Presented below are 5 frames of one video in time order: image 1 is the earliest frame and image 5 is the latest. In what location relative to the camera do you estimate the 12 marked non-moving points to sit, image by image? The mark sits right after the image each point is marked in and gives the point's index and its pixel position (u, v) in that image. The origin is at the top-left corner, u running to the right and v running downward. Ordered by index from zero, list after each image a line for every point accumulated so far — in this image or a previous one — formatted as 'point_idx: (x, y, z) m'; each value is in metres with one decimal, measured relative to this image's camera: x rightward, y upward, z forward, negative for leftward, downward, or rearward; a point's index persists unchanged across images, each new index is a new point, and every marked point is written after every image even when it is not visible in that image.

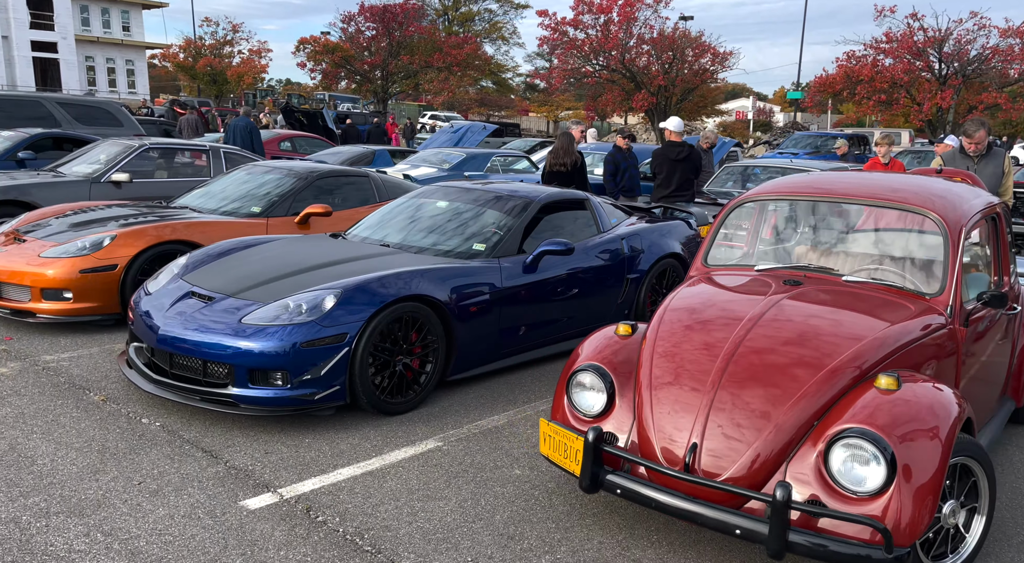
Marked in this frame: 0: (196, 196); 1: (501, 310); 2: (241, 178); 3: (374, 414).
0: (-2.9, +0.8, +7.0) m
1: (-0.1, -0.2, +4.4) m
2: (-2.6, +1.0, +7.2) m
3: (-0.7, -0.7, +3.8) m
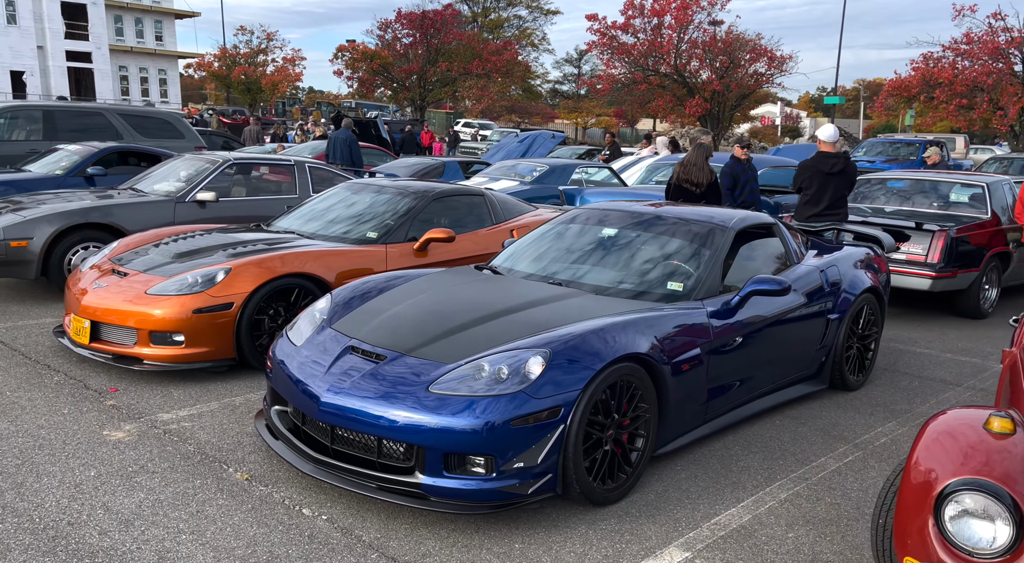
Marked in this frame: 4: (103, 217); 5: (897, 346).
0: (-1.8, +0.5, +6.4) m
1: (+0.9, -0.4, +3.6) m
2: (-1.5, +0.7, +6.5) m
3: (+0.3, -0.9, +3.1) m
4: (-3.7, +0.6, +6.9) m
5: (+2.9, -0.5, +5.7) m
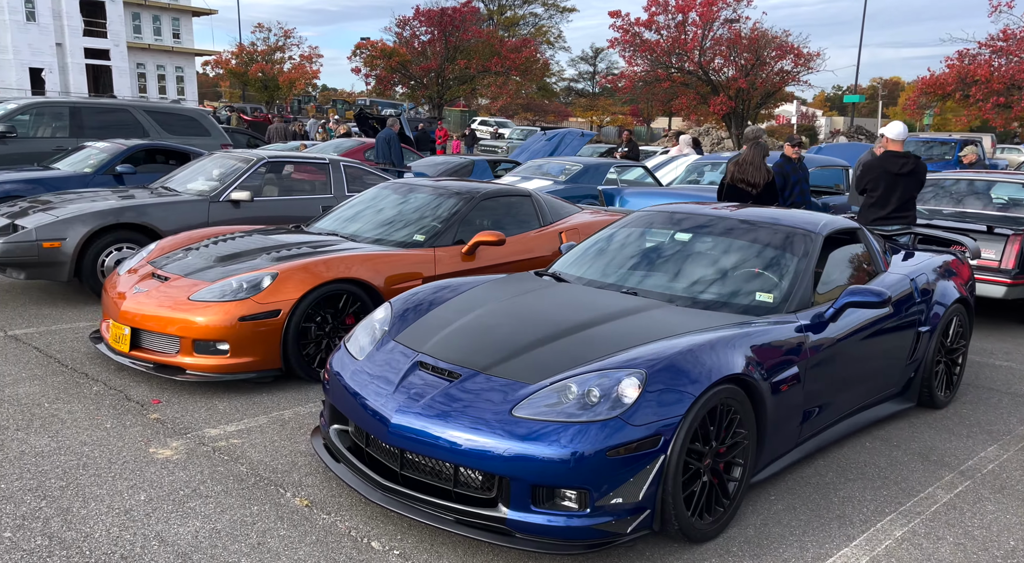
0: (-1.4, +0.5, +6.1) m
1: (+1.3, -0.5, +3.4) m
2: (-1.1, +0.7, +6.3) m
3: (+0.6, -1.0, +2.8) m
4: (-3.3, +0.6, +6.7) m
5: (+3.2, -0.5, +5.4) m
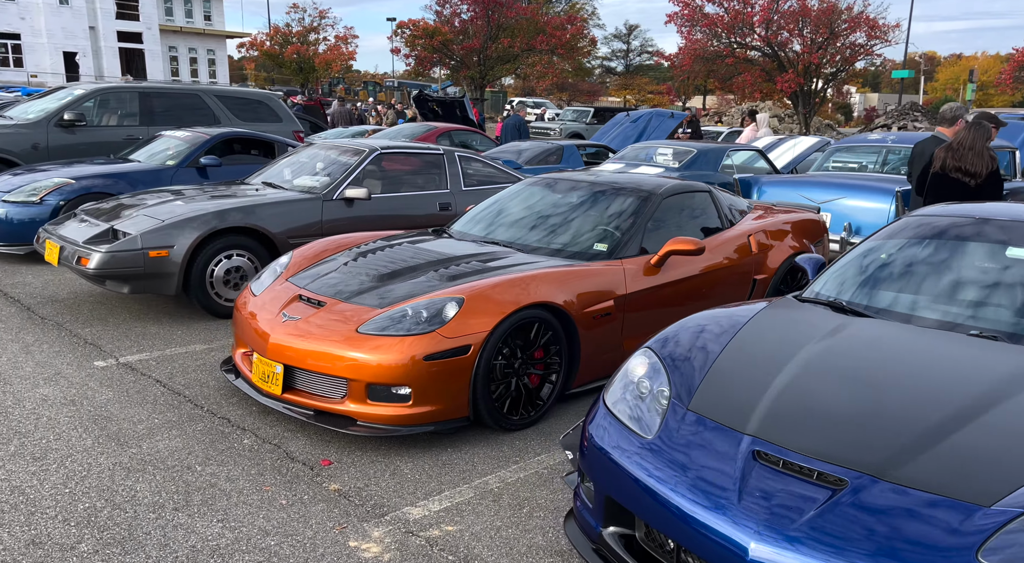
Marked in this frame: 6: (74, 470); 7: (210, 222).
0: (-0.2, +0.4, +5.2) m
1: (+2.4, -0.6, +2.4) m
2: (+0.1, +0.6, +5.4) m
3: (+1.7, -1.1, +1.9) m
4: (-2.0, +0.5, +5.9) m
5: (+4.4, -0.6, +4.3) m
6: (-1.9, -0.8, +3.3) m
7: (-2.3, +0.5, +5.7) m
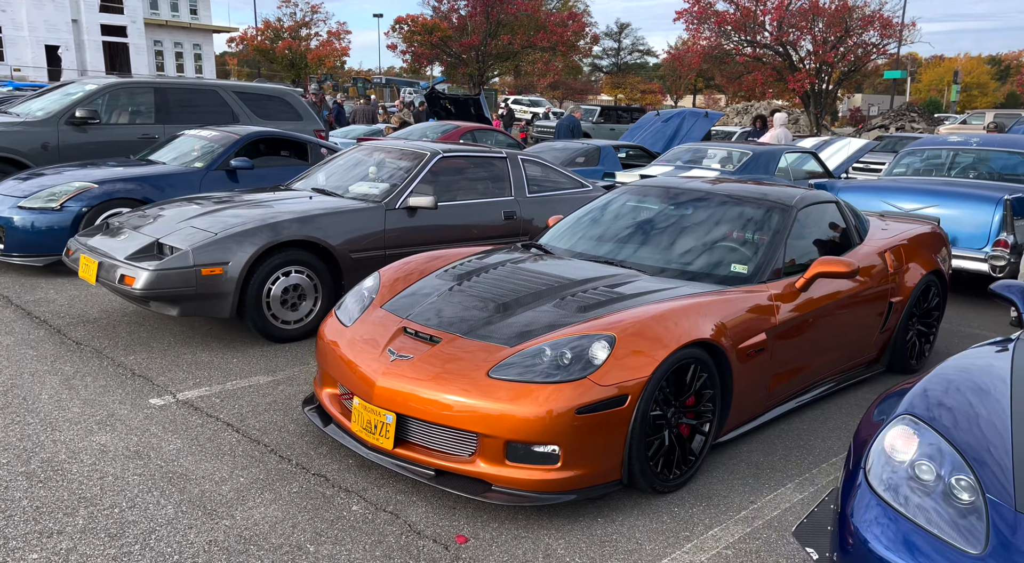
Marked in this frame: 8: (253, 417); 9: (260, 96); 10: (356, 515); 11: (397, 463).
0: (+0.4, +0.3, +4.7) m
1: (+3.0, -0.8, +1.9) m
2: (+0.8, +0.5, +4.8) m
3: (+2.4, -1.3, +1.4) m
4: (-1.4, +0.4, +5.3) m
5: (+5.0, -0.8, +3.8) m
6: (-1.2, -1.0, +2.7) m
7: (-1.6, +0.3, +5.1) m
8: (-1.4, -0.7, +4.0) m
9: (-3.8, +2.8, +11.5) m
10: (-0.6, -0.9, +3.0) m
11: (-0.5, -0.8, +3.2) m
